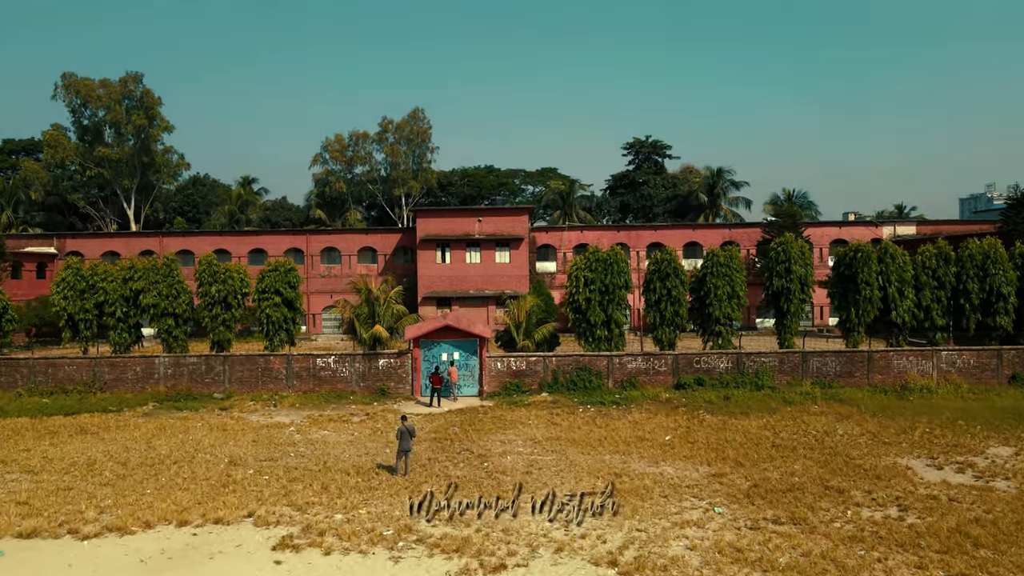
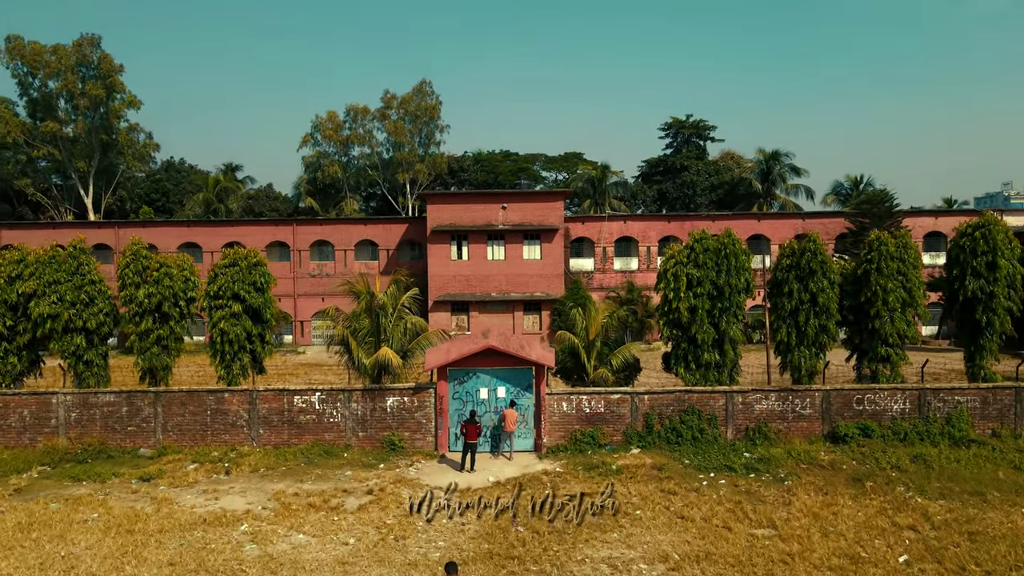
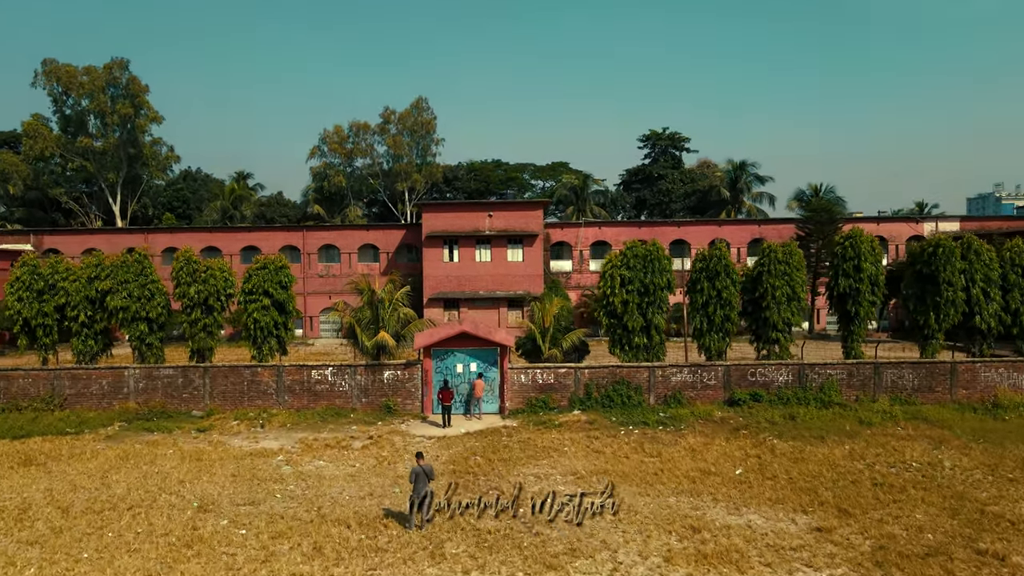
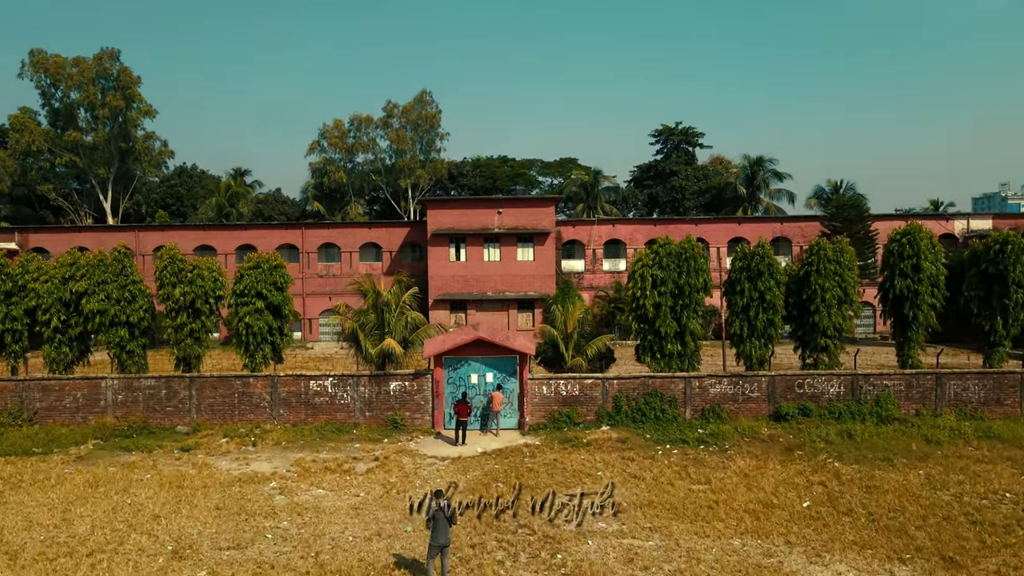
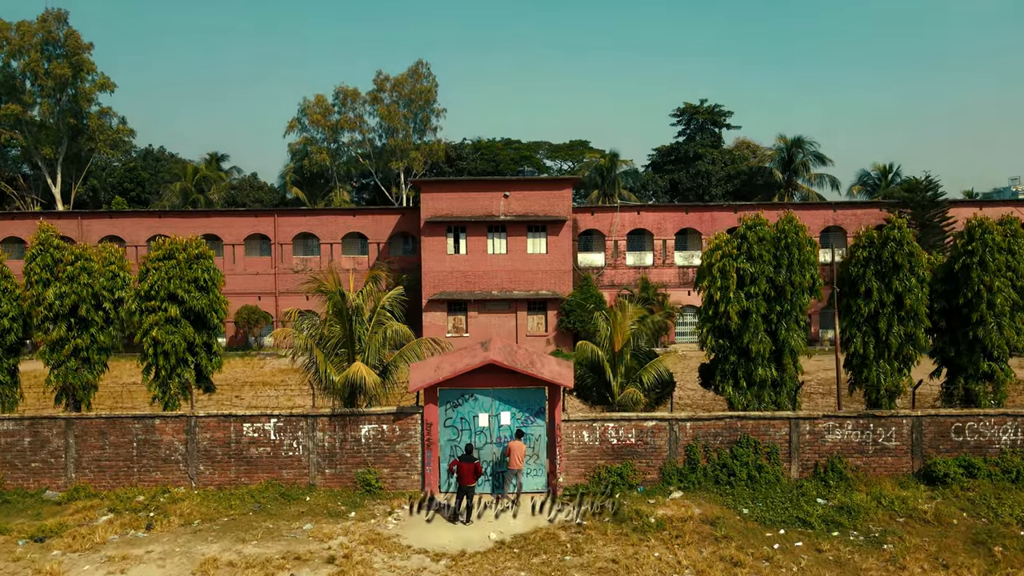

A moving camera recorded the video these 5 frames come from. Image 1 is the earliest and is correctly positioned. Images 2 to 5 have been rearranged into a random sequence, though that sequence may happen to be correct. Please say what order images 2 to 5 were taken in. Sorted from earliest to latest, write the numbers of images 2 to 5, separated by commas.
3, 4, 2, 5
